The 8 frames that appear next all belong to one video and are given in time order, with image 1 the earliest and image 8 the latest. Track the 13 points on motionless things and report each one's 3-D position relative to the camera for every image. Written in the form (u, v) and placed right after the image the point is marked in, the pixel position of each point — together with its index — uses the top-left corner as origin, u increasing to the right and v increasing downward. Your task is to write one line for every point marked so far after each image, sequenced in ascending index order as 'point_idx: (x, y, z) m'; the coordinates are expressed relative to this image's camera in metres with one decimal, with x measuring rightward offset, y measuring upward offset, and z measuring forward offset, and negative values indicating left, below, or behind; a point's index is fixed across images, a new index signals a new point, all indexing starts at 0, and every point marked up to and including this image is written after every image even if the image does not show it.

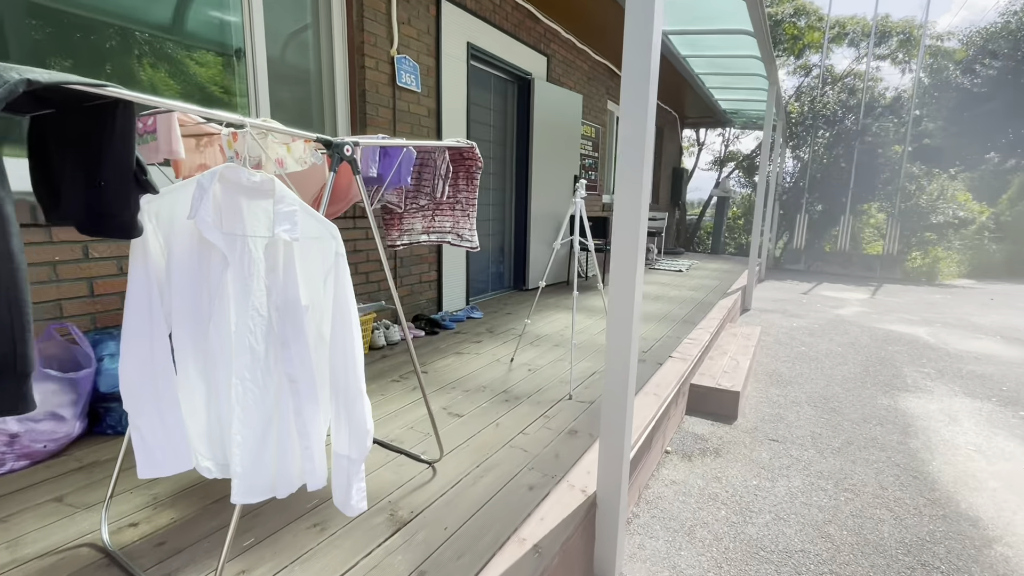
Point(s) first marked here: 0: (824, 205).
0: (+6.4, +1.7, +10.0) m
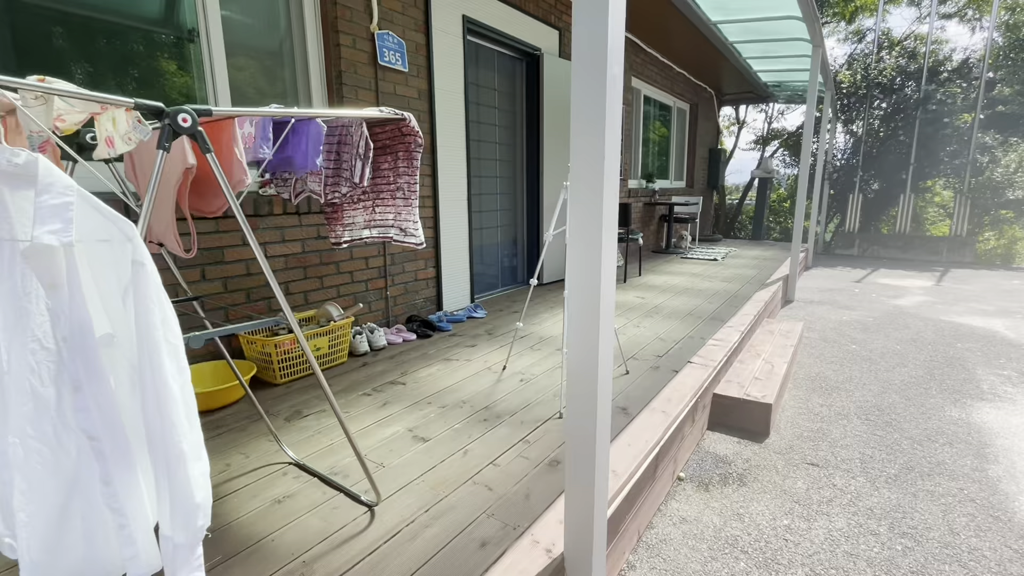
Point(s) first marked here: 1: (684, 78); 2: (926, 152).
0: (+6.8, +1.9, +9.1) m
1: (+2.8, +3.4, +8.1) m
2: (+7.3, +2.4, +8.7) m
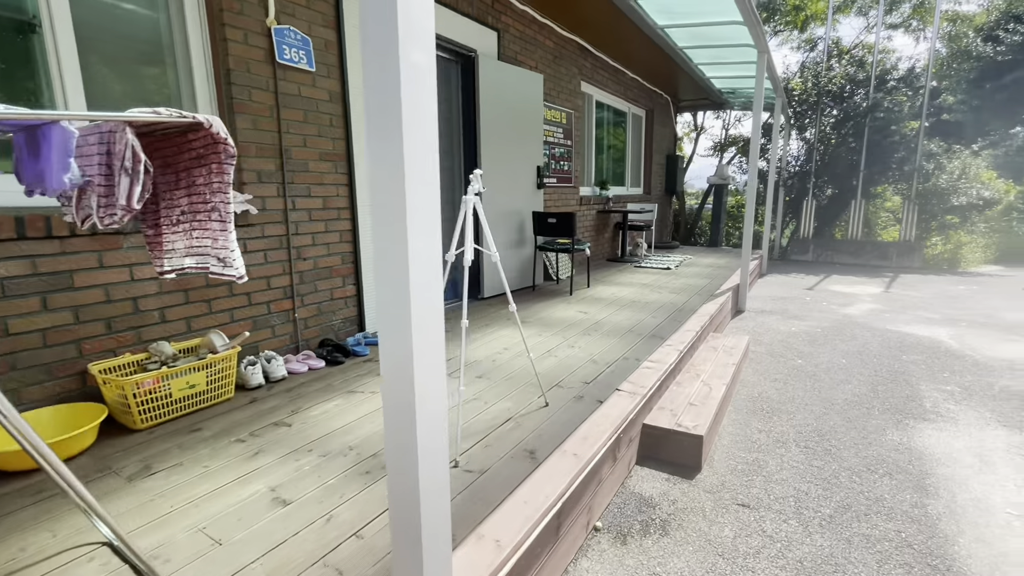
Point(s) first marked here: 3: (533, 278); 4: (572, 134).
0: (+6.0, +1.9, +9.2) m
1: (+2.1, +3.3, +8.0) m
2: (+6.5, +2.3, +8.8) m
3: (+0.2, +0.1, +4.9) m
4: (+0.7, +1.8, +5.7) m
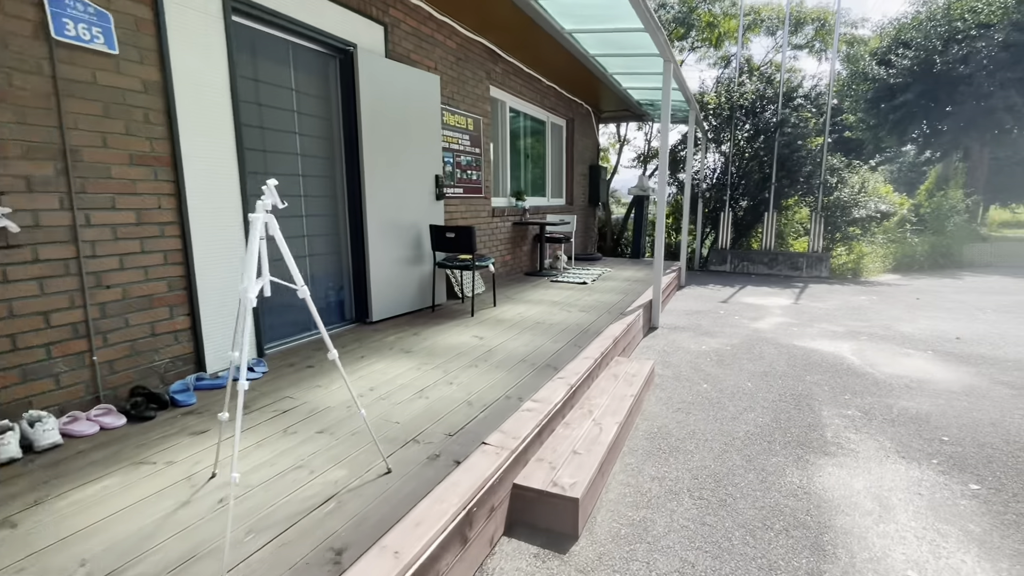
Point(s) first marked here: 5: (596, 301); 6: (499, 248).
0: (+4.6, +1.7, +9.5) m
1: (+0.7, +3.1, +7.8) m
2: (+5.1, +2.2, +9.1) m
3: (-0.7, -0.1, +4.5) m
4: (-0.4, +1.6, +5.3) m
5: (+0.8, -0.1, +4.8) m
6: (-0.2, +0.5, +6.0) m
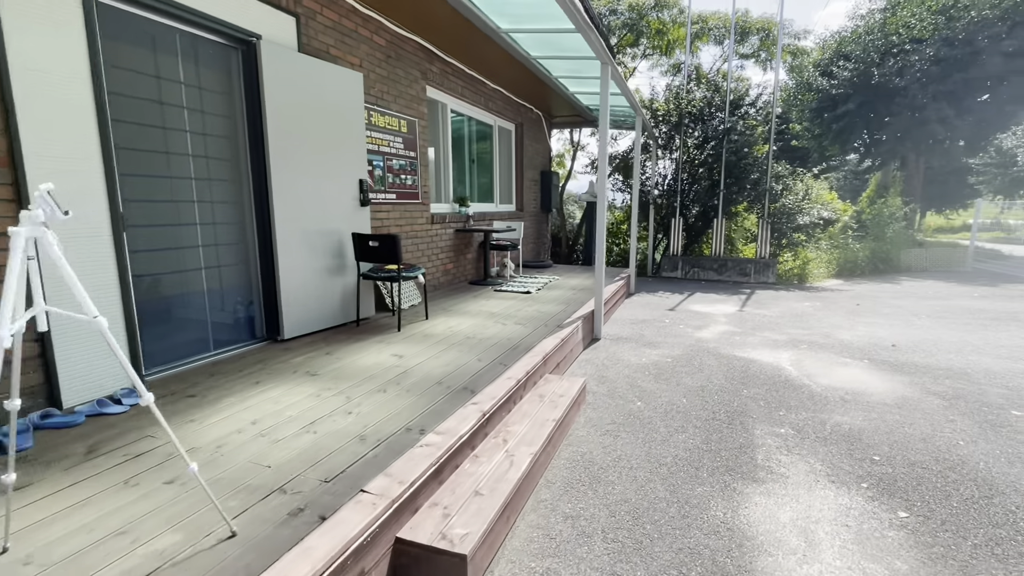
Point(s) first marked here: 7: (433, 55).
0: (+3.6, +1.6, +9.5) m
1: (-0.1, +2.9, +7.6) m
2: (+4.1, +2.0, +9.2) m
3: (-1.3, -0.2, +4.1) m
4: (-1.0, +1.5, +5.1) m
5: (+0.2, -0.2, +4.6) m
6: (-0.8, +0.4, +5.8) m
7: (-0.9, +2.5, +5.4) m
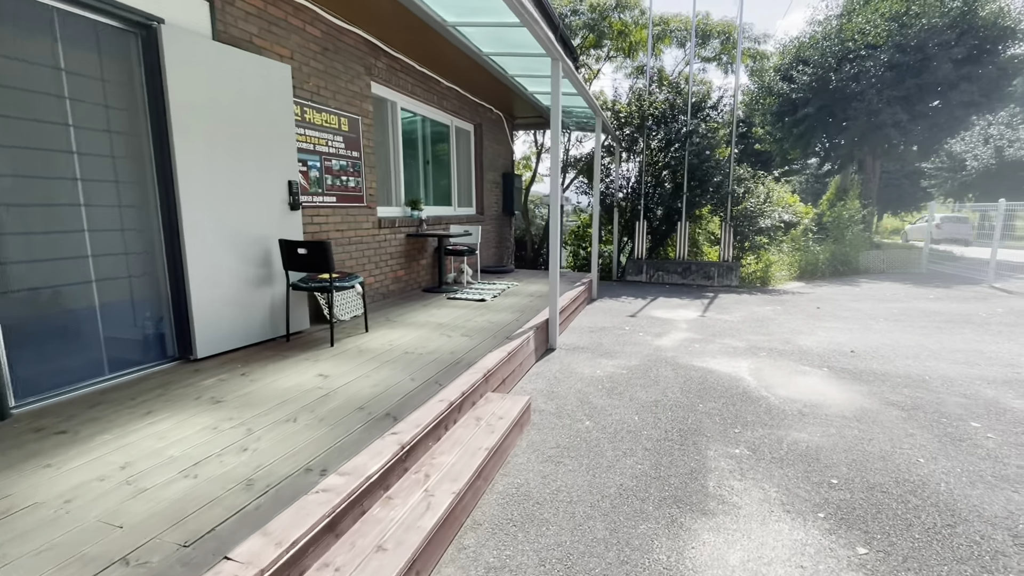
0: (+2.9, +1.5, +9.5) m
1: (-0.7, +2.8, +7.4) m
2: (+3.4, +2.0, +9.2) m
3: (-1.7, -0.3, +3.8) m
4: (-1.5, +1.4, +4.7) m
5: (-0.2, -0.3, +4.3) m
6: (-1.3, +0.3, +5.4) m
7: (-1.4, +2.4, +5.1) m
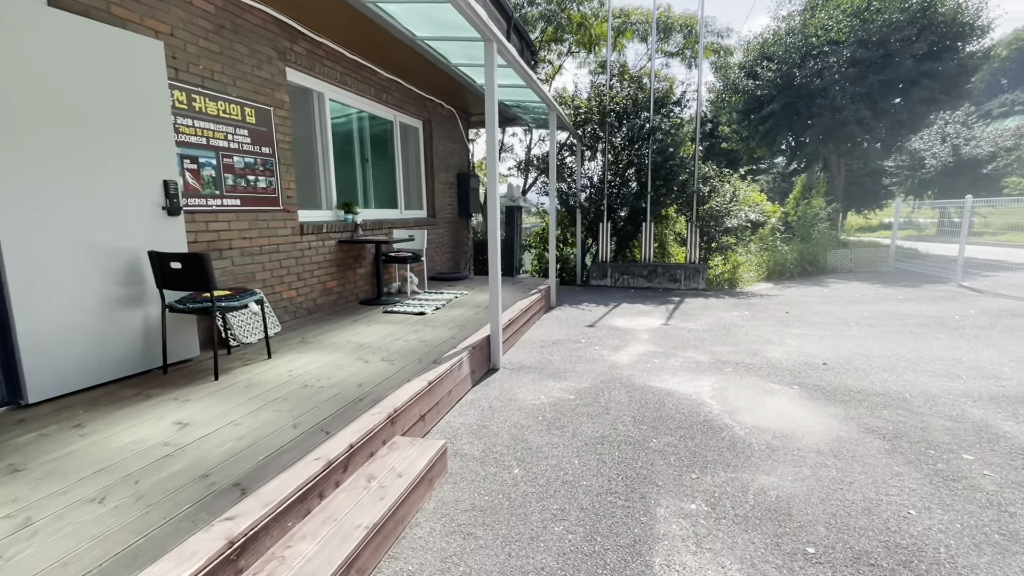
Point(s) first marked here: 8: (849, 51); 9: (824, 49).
0: (+2.1, +1.4, +9.1) m
1: (-1.4, +2.7, +6.8) m
2: (+2.7, +1.9, +8.8) m
3: (-2.2, -0.4, +3.2) m
4: (-2.0, +1.2, +4.1) m
5: (-0.7, -0.4, +3.8) m
6: (-1.9, +0.1, +4.8) m
7: (-2.0, +2.3, +4.5) m
8: (+7.3, +5.2, +10.7) m
9: (+6.9, +5.3, +10.9) m
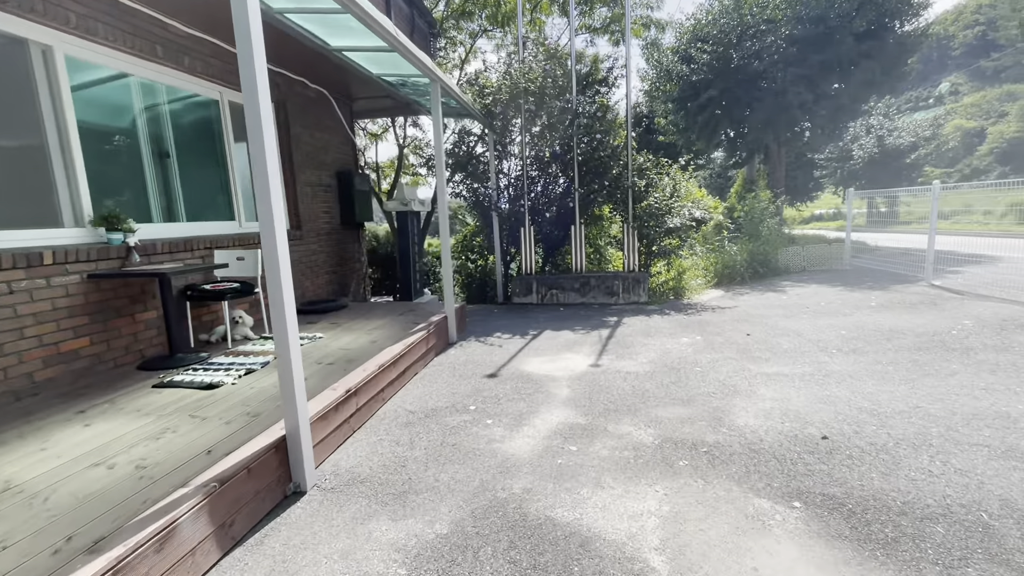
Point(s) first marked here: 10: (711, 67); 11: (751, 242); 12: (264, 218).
0: (+0.6, +1.2, +7.6) m
1: (-2.7, +2.3, +5.0) m
2: (+1.2, +1.7, +7.4) m
3: (-3.0, -0.8, +1.3) m
4: (-3.0, +0.8, +2.3) m
5: (-1.6, -0.7, +2.1) m
6: (-2.9, -0.3, +3.0) m
7: (-3.0, +1.9, +2.6) m
8: (+5.5, +5.2, +9.8) m
9: (+5.0, +5.3, +9.9) m
10: (+4.2, +4.7, +10.5) m
11: (+4.5, +0.9, +9.3) m
12: (-1.1, +0.4, +2.2) m
